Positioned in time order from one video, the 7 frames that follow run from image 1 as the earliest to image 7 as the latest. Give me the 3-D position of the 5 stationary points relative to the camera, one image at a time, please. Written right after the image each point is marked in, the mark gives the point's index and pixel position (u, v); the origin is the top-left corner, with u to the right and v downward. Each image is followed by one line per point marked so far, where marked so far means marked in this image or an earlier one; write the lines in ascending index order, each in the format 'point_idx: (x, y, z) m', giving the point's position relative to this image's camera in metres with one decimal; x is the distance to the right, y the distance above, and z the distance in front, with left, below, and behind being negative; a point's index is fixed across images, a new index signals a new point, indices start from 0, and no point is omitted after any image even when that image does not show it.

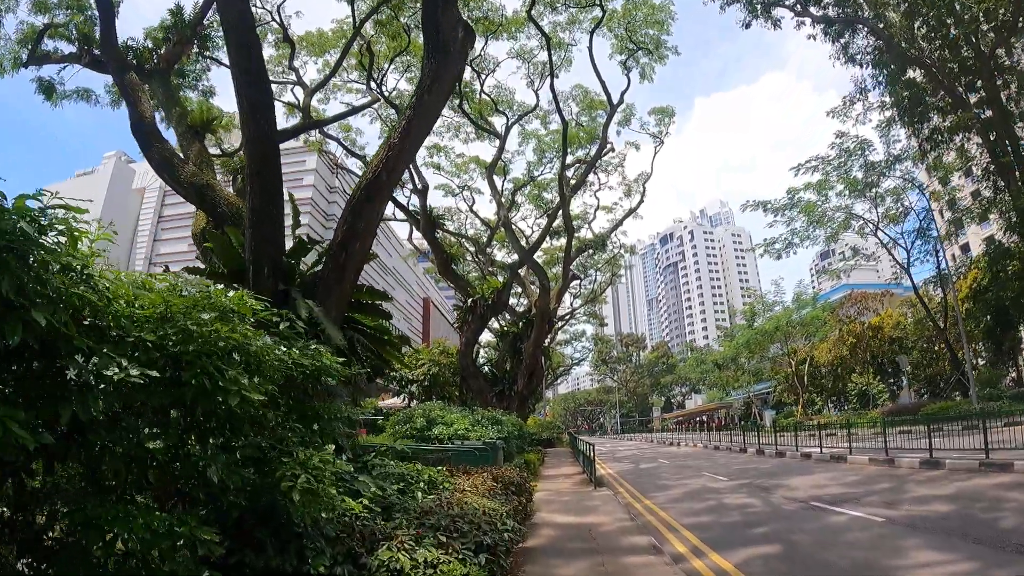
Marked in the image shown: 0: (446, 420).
0: (-1.2, -2.5, +11.3) m
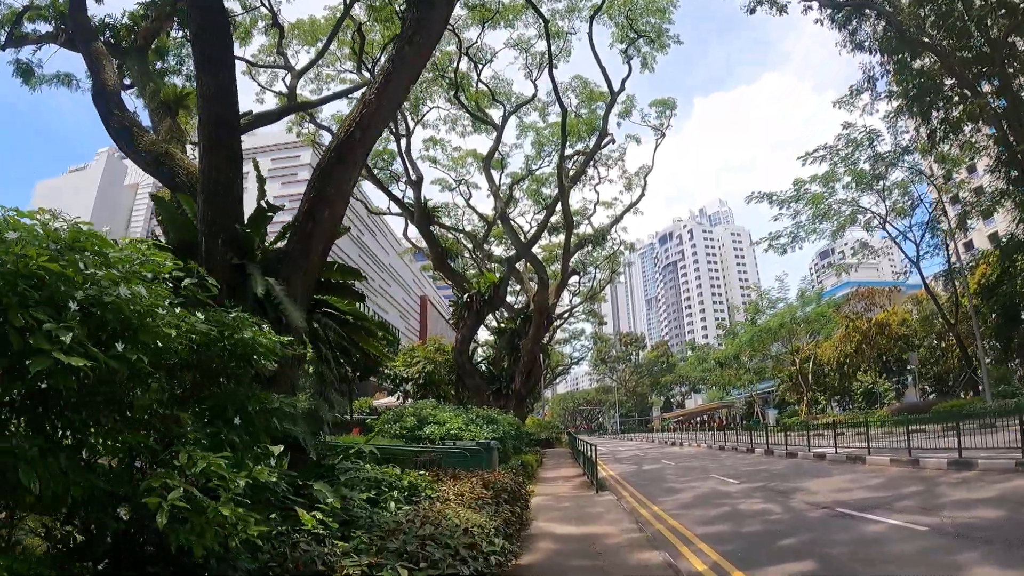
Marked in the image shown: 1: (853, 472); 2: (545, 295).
0: (-1.3, -2.3, +10.6) m
1: (+4.9, -2.6, +8.7) m
2: (+0.9, -0.2, +17.0) m
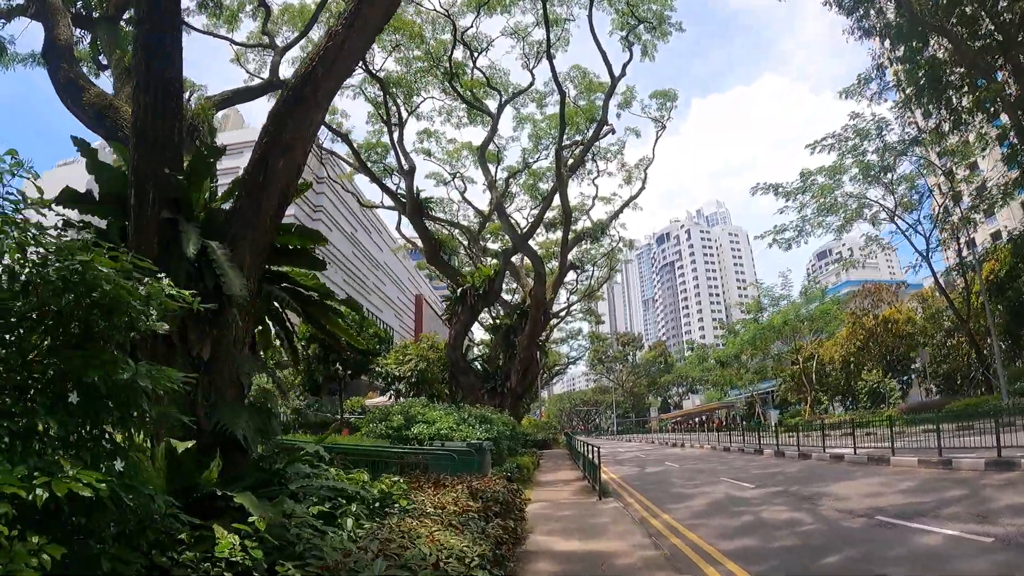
0: (-1.4, -2.1, +9.9) m
1: (+4.8, -2.5, +8.0) m
2: (+0.8, 0.0, +16.2) m
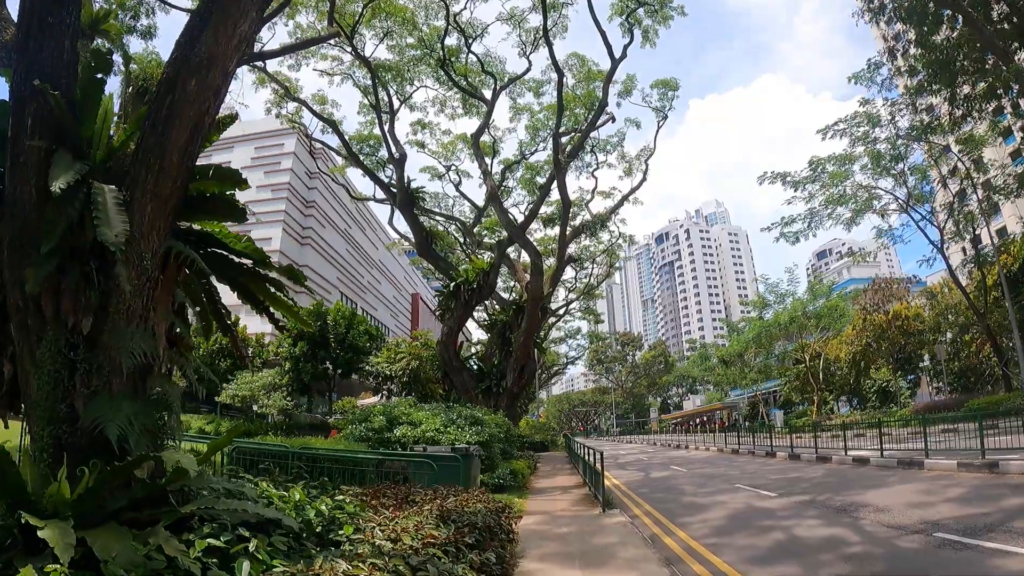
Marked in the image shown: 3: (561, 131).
0: (-1.5, -1.9, +9.0) m
1: (+4.7, -2.3, +7.1) m
2: (+0.6, +0.2, +15.3) m
3: (+1.5, +4.8, +18.4) m
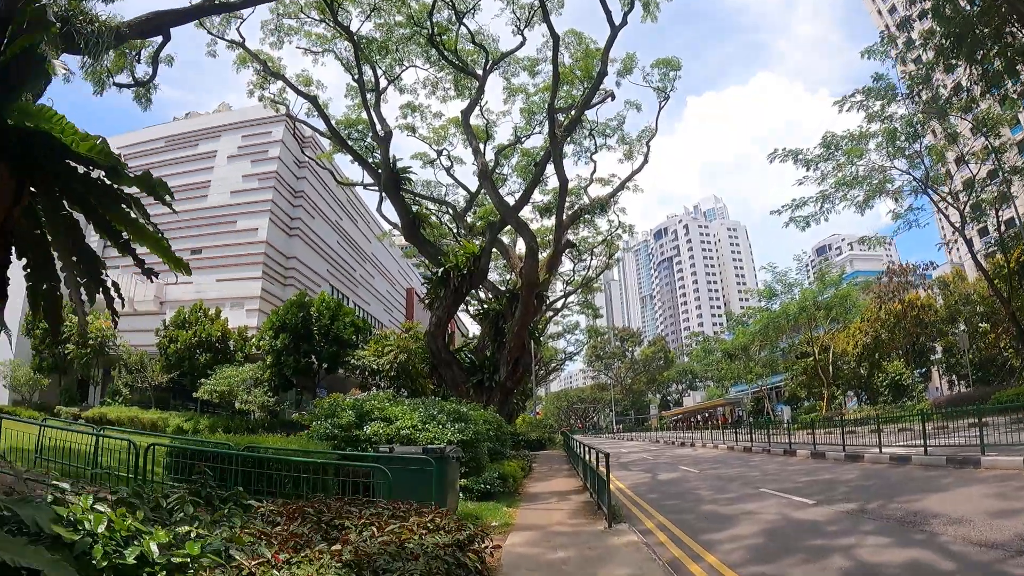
0: (-1.6, -1.6, +7.8) m
1: (+4.6, -1.9, +6.0) m
2: (+0.5, +0.5, +14.1) m
3: (+1.3, +5.1, +17.2) m
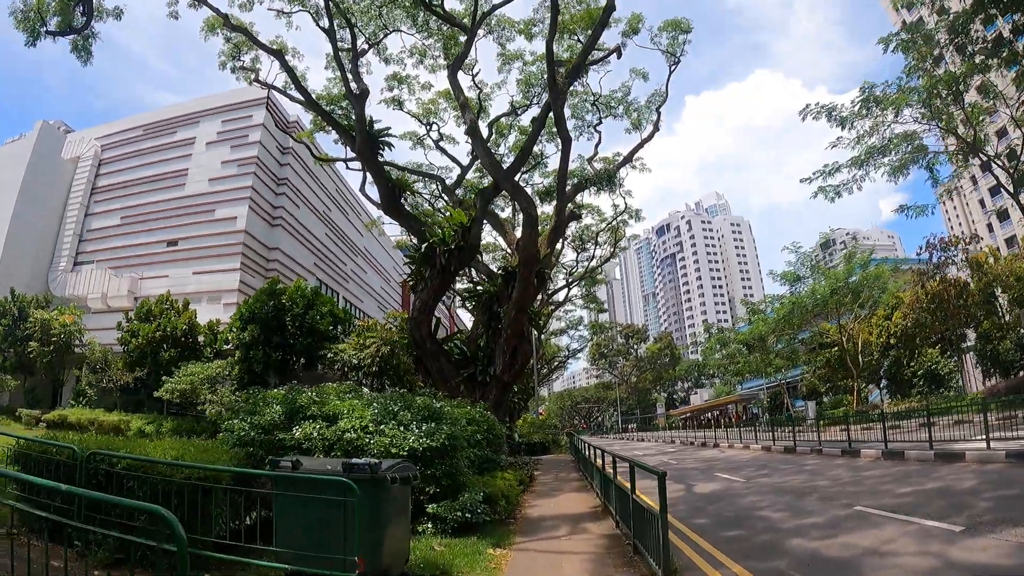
0: (-1.7, -1.1, +5.6) m
1: (+4.5, -1.4, +3.8) m
2: (+0.4, +1.0, +12.0) m
3: (+1.1, +5.6, +15.0) m
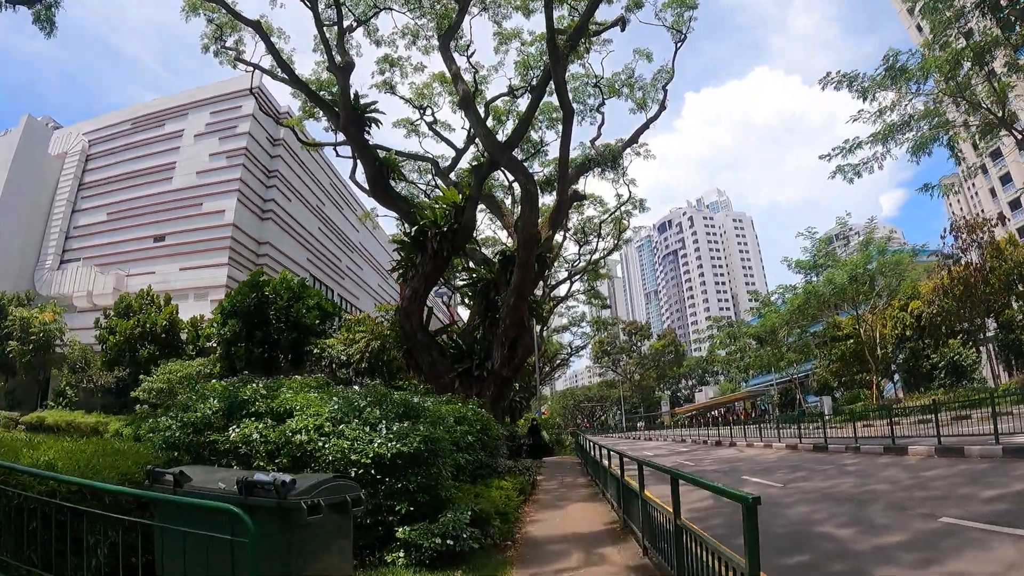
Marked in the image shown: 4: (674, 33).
0: (-1.7, -0.9, +4.5) m
1: (+4.5, -1.1, +2.7) m
2: (+0.3, +1.3, +10.8) m
3: (+1.1, +5.9, +13.9) m
4: (+5.3, +8.3, +19.5) m
